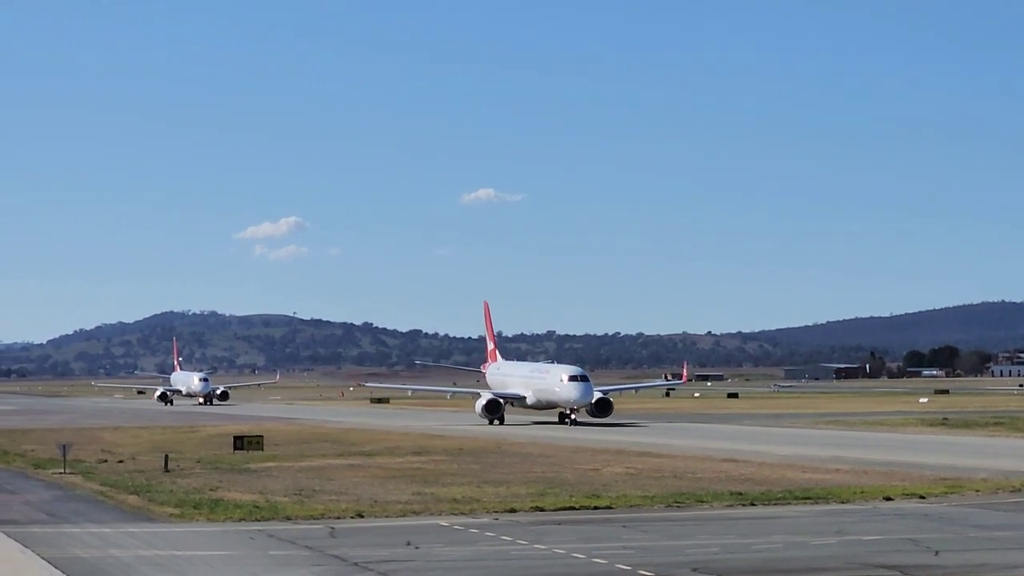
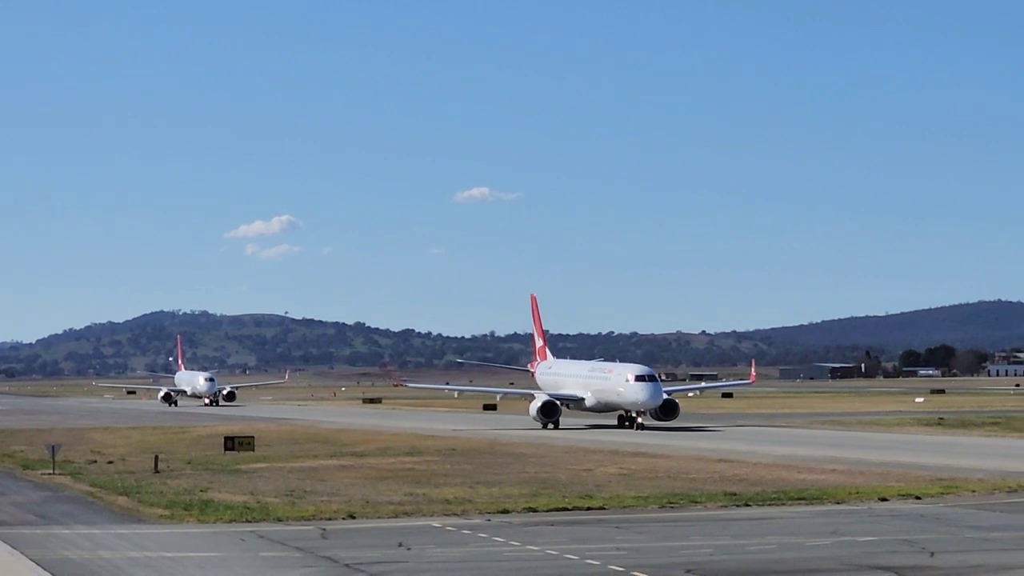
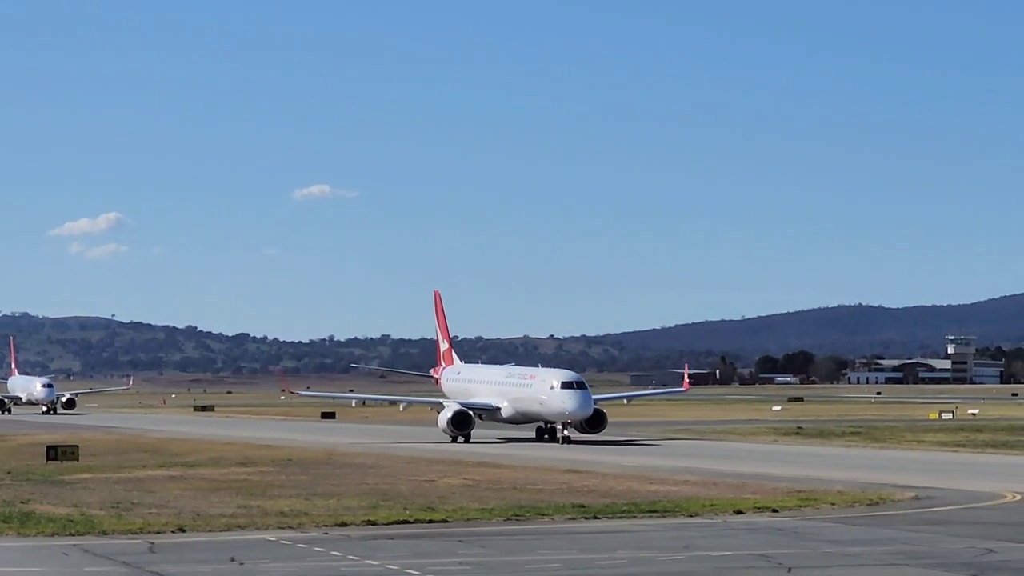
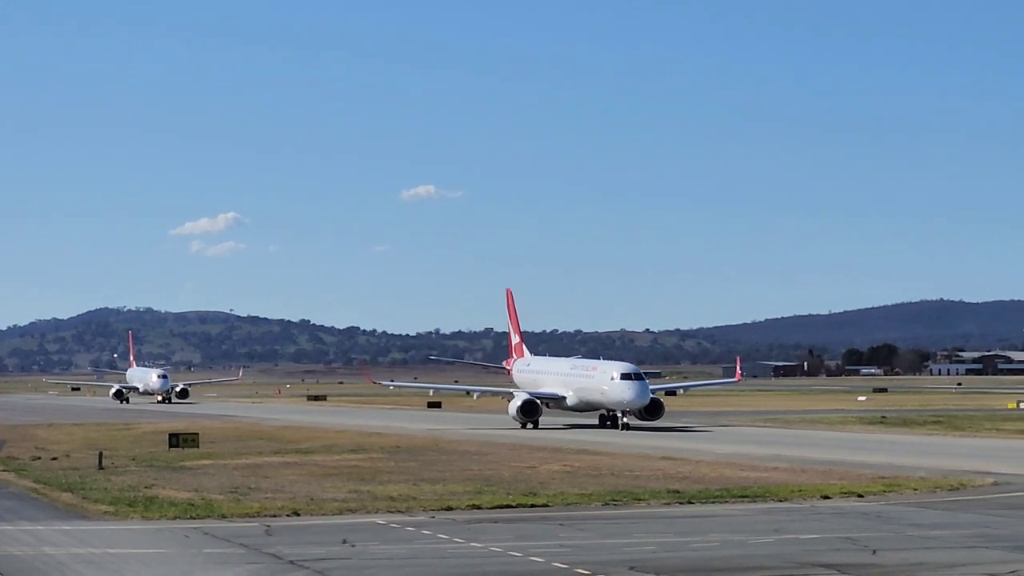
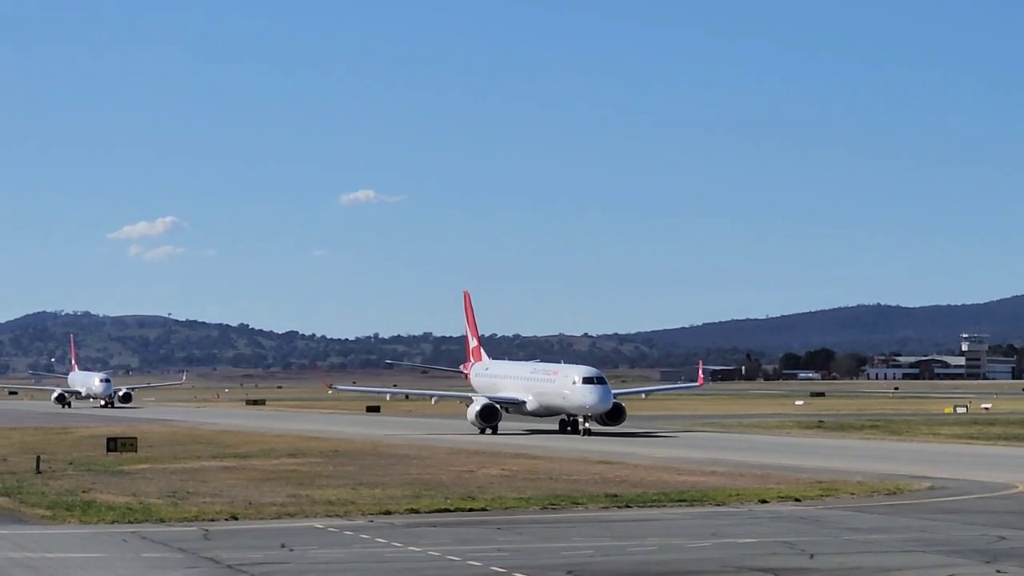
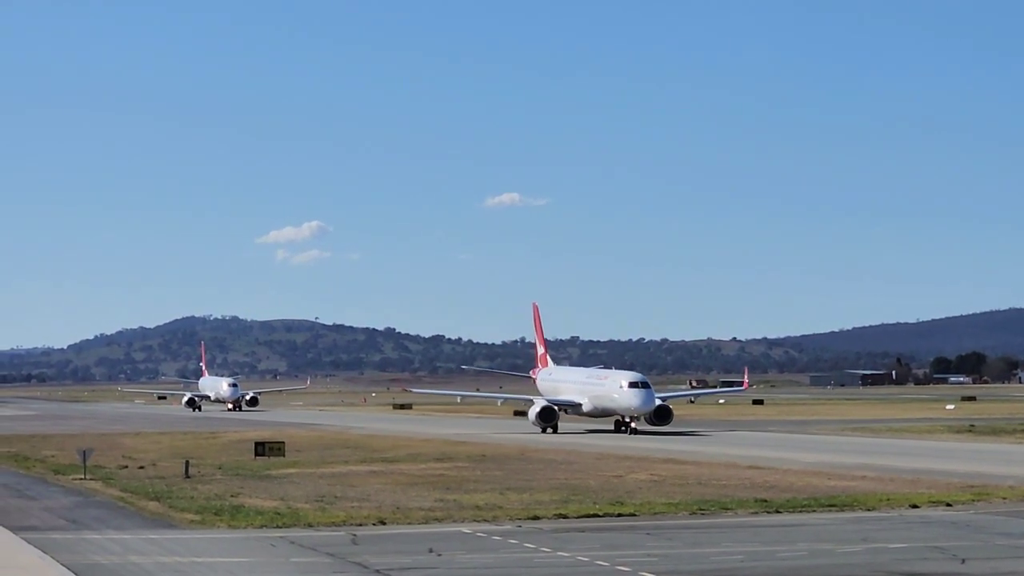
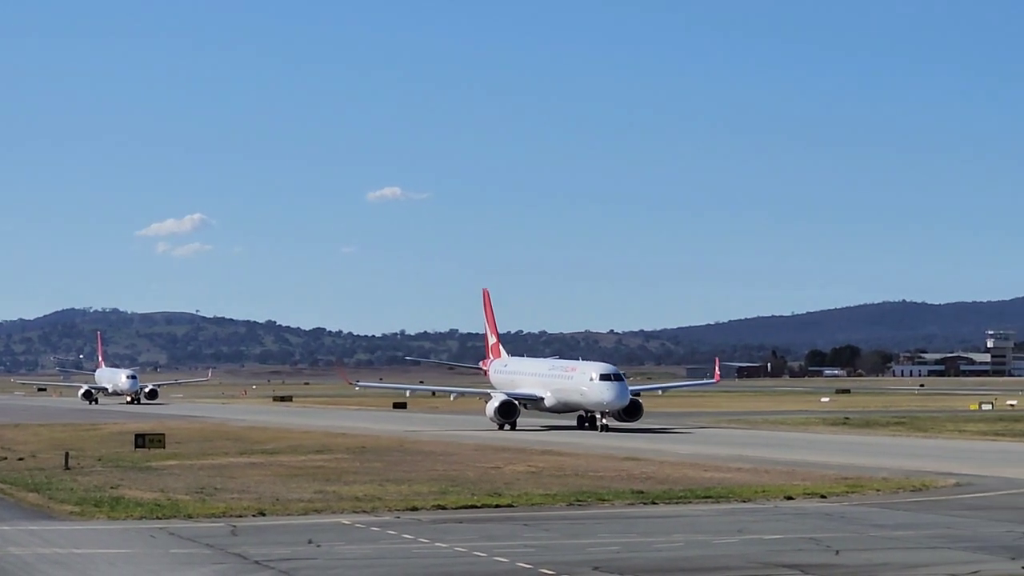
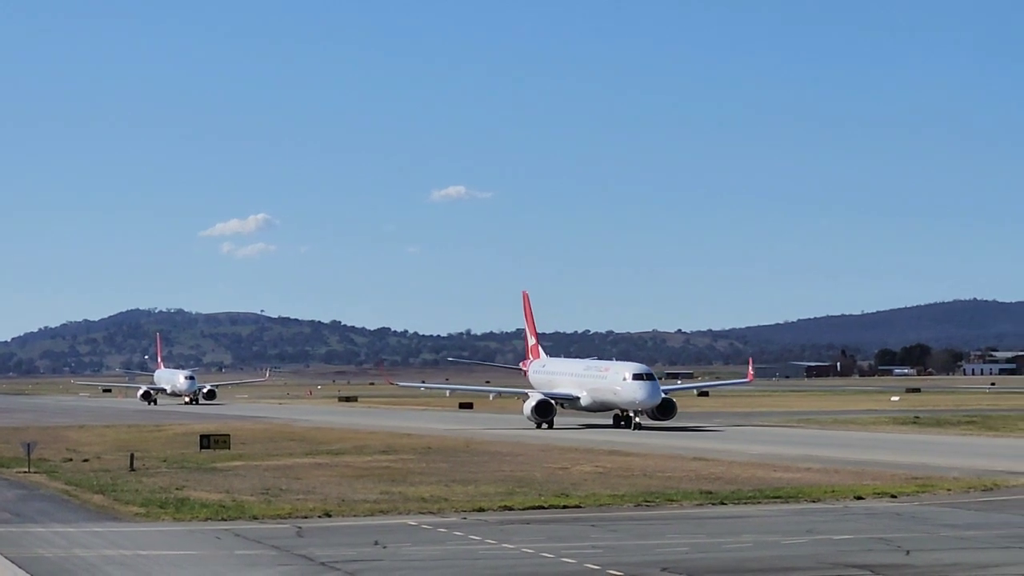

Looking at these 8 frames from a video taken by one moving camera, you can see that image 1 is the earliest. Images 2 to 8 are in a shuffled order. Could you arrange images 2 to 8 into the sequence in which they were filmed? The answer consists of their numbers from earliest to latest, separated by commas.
6, 2, 8, 4, 7, 5, 3
